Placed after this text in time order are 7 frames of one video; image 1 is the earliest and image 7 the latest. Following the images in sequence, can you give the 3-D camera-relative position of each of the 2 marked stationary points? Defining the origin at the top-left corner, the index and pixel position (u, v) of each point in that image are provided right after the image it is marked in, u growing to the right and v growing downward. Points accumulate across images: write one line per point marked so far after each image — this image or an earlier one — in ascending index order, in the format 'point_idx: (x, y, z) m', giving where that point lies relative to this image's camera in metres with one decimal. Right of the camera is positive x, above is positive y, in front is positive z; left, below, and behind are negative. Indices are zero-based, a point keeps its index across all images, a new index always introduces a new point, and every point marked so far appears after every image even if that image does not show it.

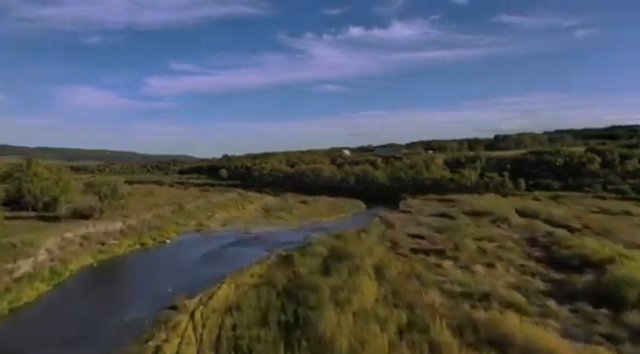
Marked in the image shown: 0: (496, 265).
0: (+7.8, -3.9, +18.4) m
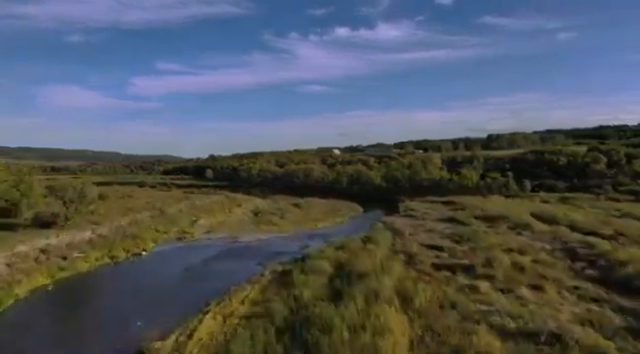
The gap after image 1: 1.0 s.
0: (+8.1, -4.0, +15.0) m
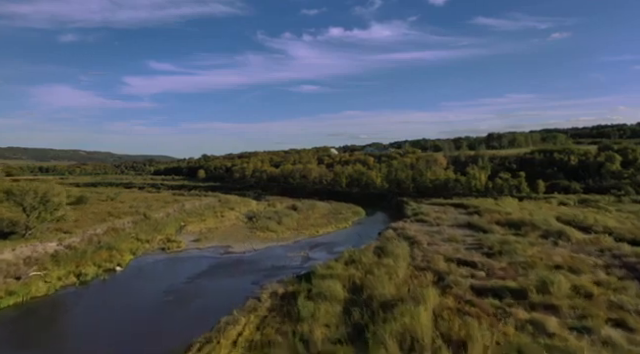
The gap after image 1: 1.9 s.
0: (+8.6, -4.0, +11.4) m
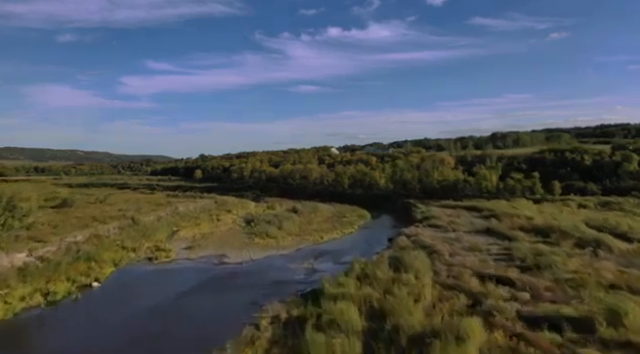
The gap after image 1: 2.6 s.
0: (+8.9, -4.1, +8.6) m
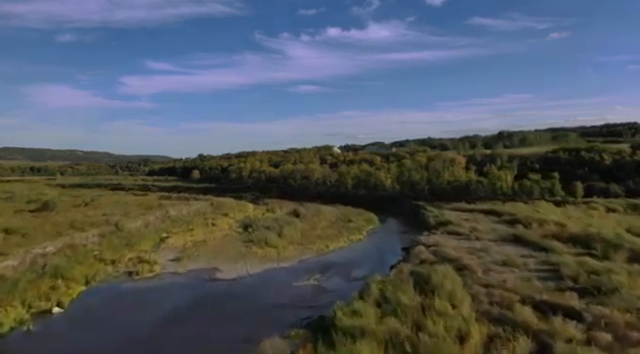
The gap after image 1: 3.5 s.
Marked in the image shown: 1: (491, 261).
0: (+9.3, -4.2, +5.2) m
1: (+8.0, -3.9, +19.8) m
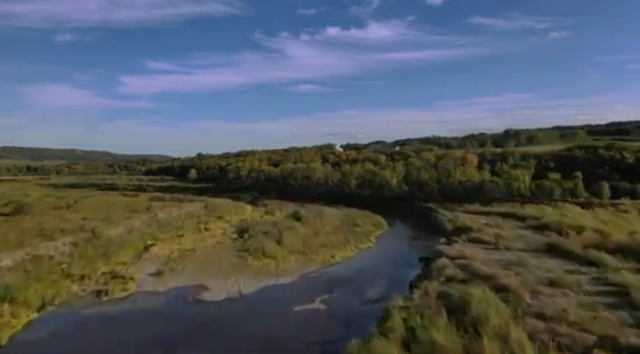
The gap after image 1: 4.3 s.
0: (+9.6, -4.2, +1.8) m
1: (+8.3, -4.0, +16.3) m
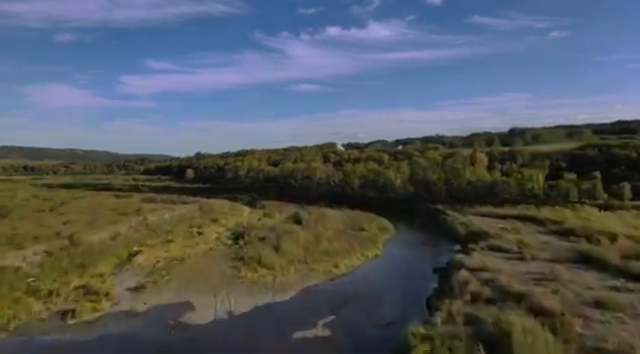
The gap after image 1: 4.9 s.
0: (+9.7, -4.3, -0.7) m
1: (+8.4, -4.0, +13.8) m
